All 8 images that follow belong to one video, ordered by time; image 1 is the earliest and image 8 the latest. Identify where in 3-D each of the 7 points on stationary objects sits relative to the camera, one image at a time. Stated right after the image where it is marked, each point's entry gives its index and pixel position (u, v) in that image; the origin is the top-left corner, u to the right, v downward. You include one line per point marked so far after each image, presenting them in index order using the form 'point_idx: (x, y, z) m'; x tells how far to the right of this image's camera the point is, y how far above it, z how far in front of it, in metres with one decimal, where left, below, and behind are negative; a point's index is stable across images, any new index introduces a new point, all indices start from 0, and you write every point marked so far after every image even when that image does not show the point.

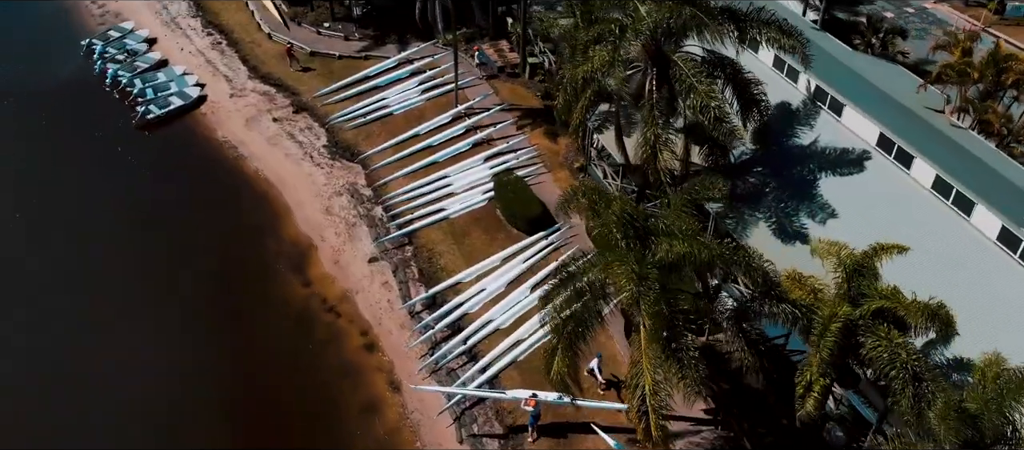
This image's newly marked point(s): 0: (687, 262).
0: (+3.9, -0.8, +17.7) m
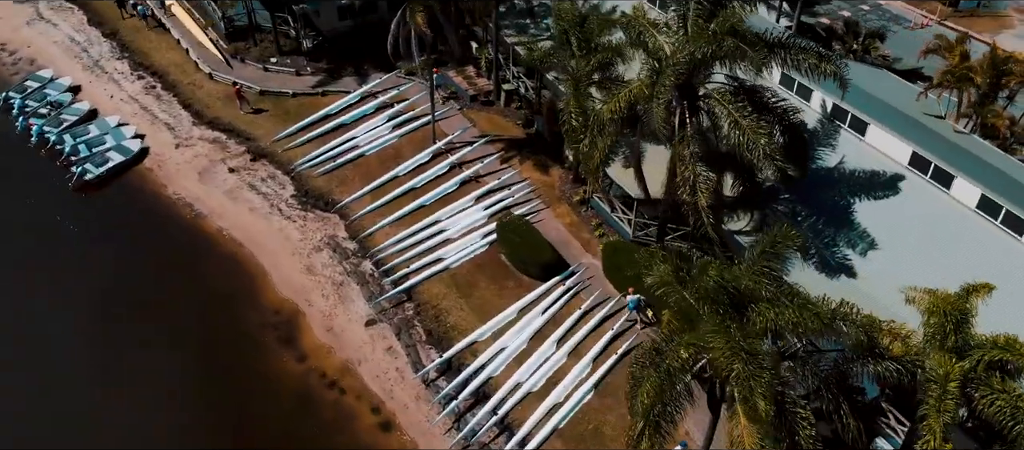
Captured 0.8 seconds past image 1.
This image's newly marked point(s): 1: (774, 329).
0: (+5.5, -2.0, +16.0) m
1: (+5.2, -2.1, +16.1) m
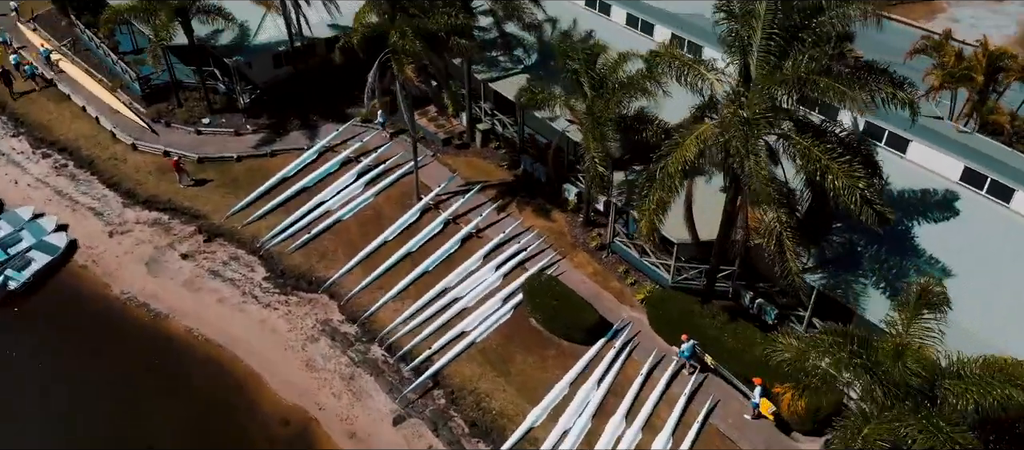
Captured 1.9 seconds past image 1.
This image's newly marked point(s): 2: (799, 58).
0: (+8.3, -3.2, +14.3) m
1: (+8.0, -3.3, +14.4) m
2: (+6.7, +3.9, +19.1) m
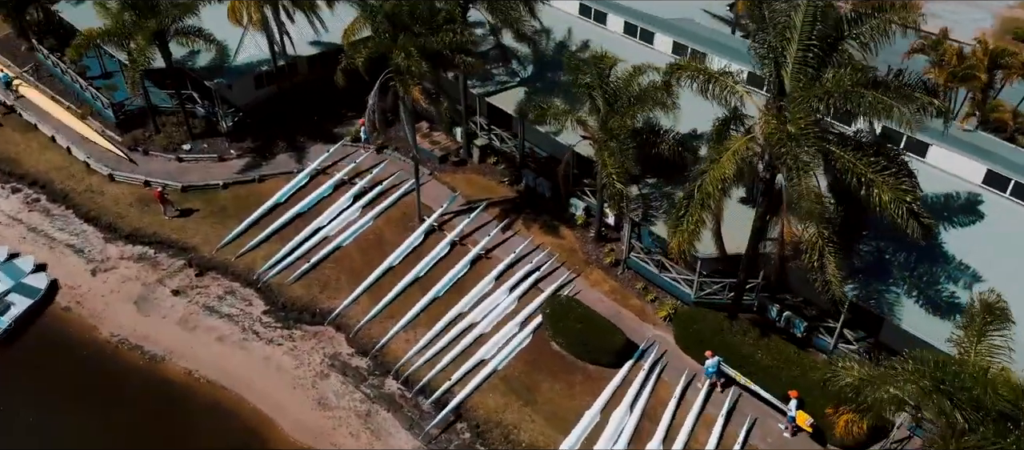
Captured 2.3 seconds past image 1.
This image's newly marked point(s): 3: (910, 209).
0: (+9.6, -3.4, +13.9) m
1: (+9.2, -3.5, +14.0) m
2: (+7.4, +3.5, +18.6) m
3: (+8.9, +0.4, +18.2) m
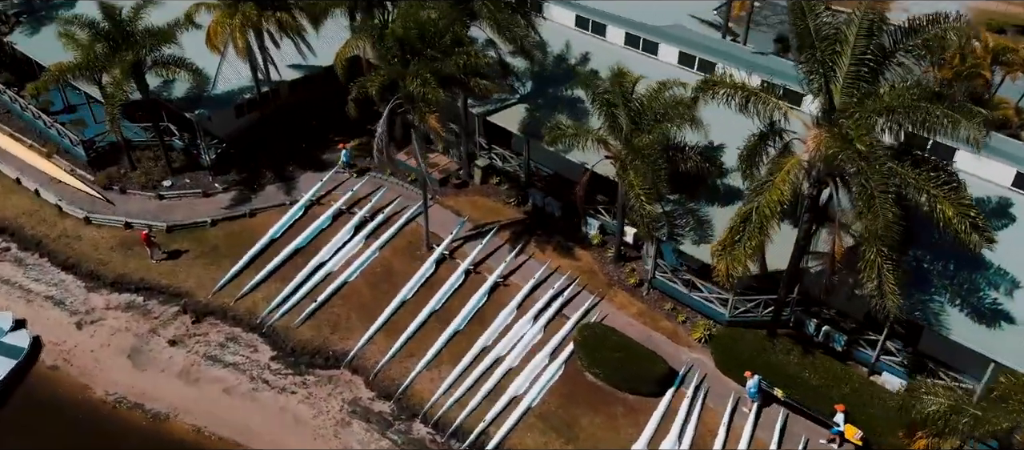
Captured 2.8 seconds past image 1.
0: (+11.2, -3.7, +13.5) m
1: (+10.9, -3.8, +13.6) m
2: (+8.3, +3.1, +18.0) m
3: (+10.0, +0.1, +17.8) m
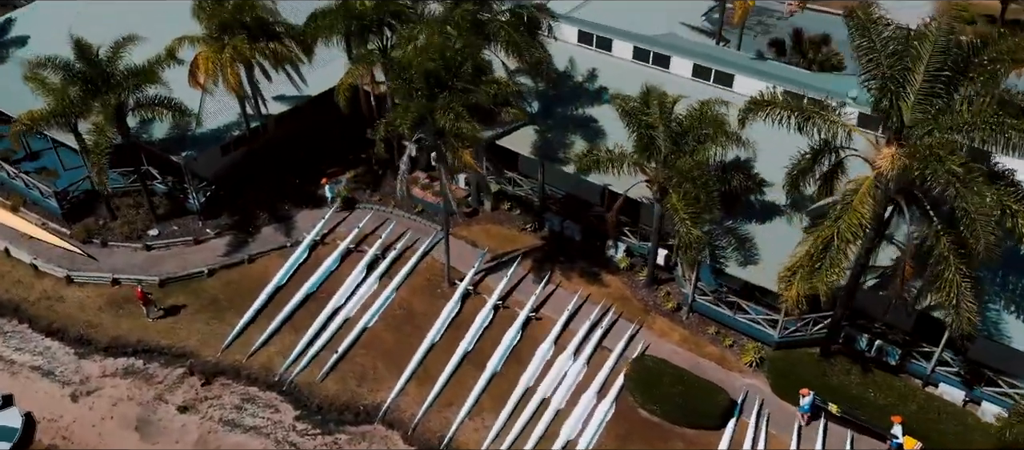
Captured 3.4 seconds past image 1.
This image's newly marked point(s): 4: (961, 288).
0: (+13.4, -3.9, +13.2) m
1: (+13.0, -4.0, +13.3) m
2: (+9.7, +2.7, +17.5) m
3: (+11.5, -0.2, +17.4) m
4: (+10.0, -1.4, +18.3) m
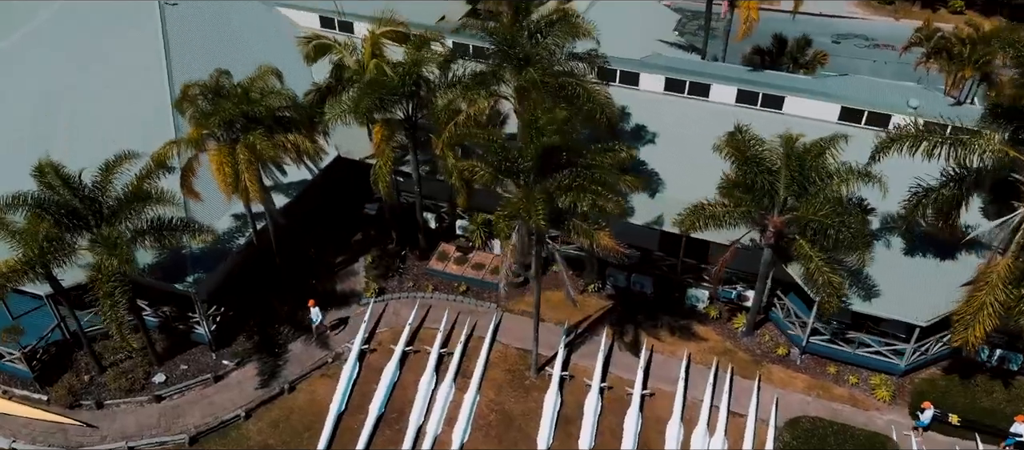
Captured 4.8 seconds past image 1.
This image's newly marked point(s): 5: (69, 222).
0: (+18.6, -3.5, +13.8) m
1: (+18.3, -3.7, +13.8) m
2: (+13.1, +2.4, +17.0) m
3: (+15.4, -0.2, +17.4) m
4: (+13.9, -1.7, +18.0) m
5: (-10.7, 0.0, +19.9) m
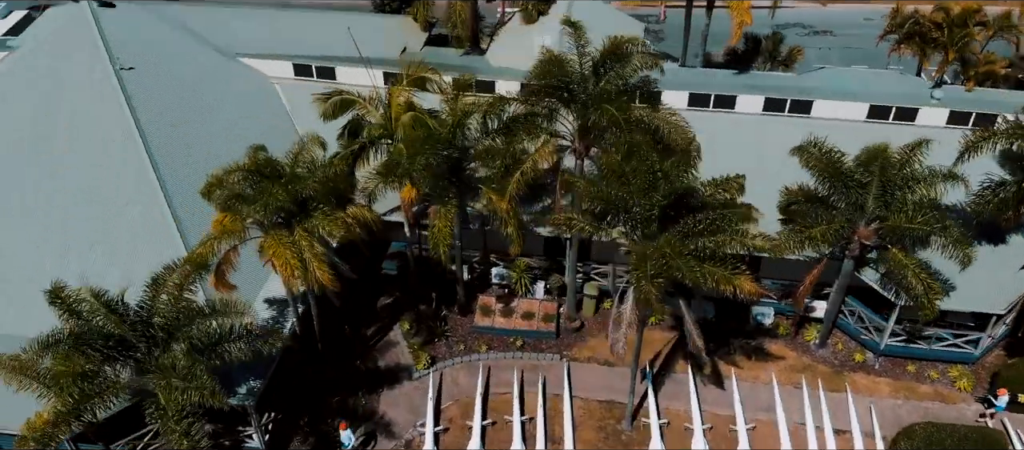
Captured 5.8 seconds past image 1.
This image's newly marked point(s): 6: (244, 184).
0: (+22.3, -2.1, +15.6) m
1: (+22.0, -2.3, +15.5) m
2: (+15.5, +3.0, +17.8) m
3: (+18.0, +0.7, +18.6) m
4: (+16.7, -1.0, +18.9) m
5: (-7.9, -2.6, +16.5) m
6: (-6.2, +0.9, +18.6) m
